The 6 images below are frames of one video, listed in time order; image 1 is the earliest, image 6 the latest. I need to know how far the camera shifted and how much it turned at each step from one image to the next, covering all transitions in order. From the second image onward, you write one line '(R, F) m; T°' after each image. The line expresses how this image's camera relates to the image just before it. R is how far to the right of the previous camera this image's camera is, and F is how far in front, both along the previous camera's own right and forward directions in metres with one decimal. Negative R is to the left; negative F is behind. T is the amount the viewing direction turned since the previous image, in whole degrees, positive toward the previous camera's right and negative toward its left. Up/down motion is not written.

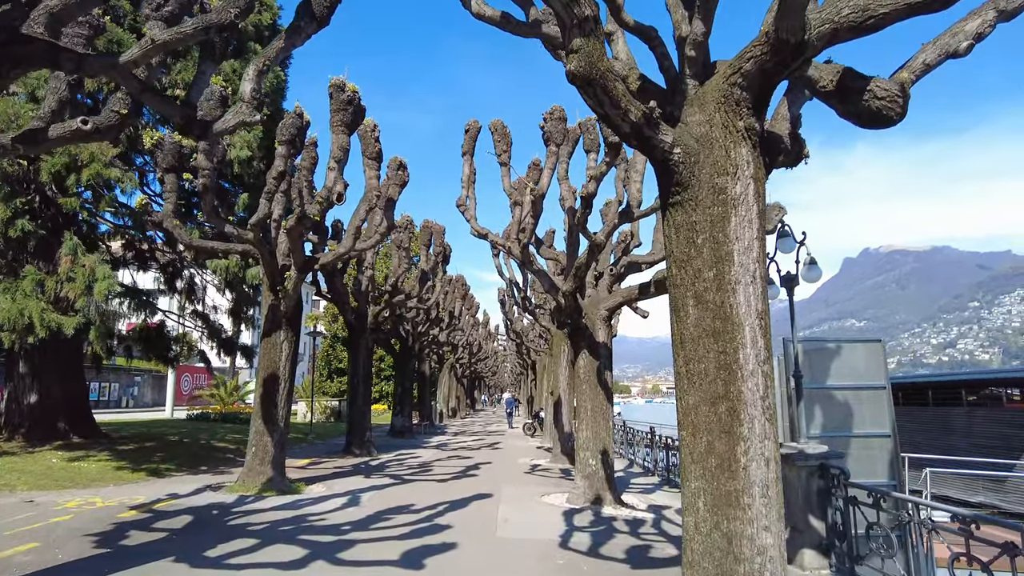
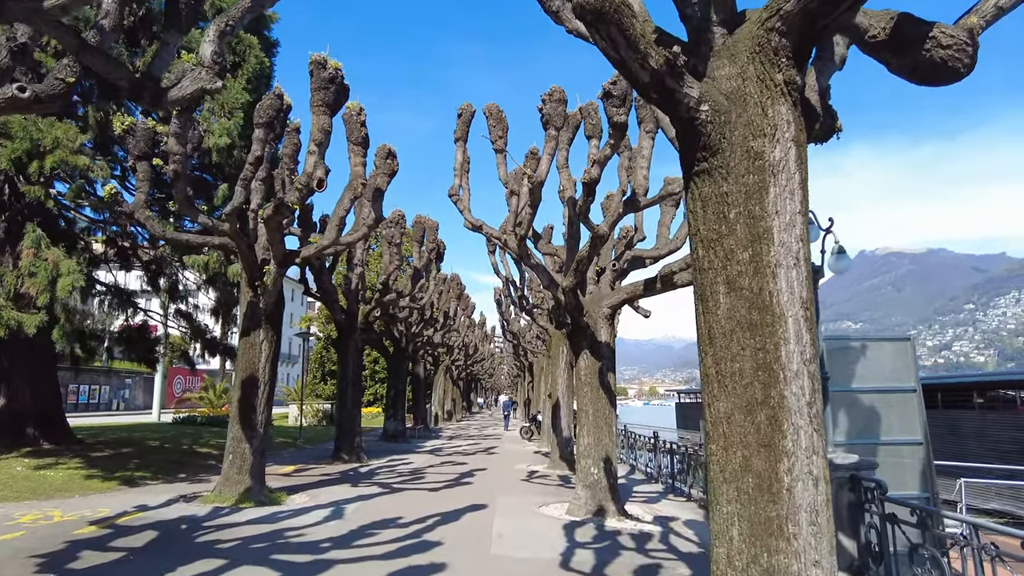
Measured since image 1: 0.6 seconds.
(0.0, +0.8) m; 0°
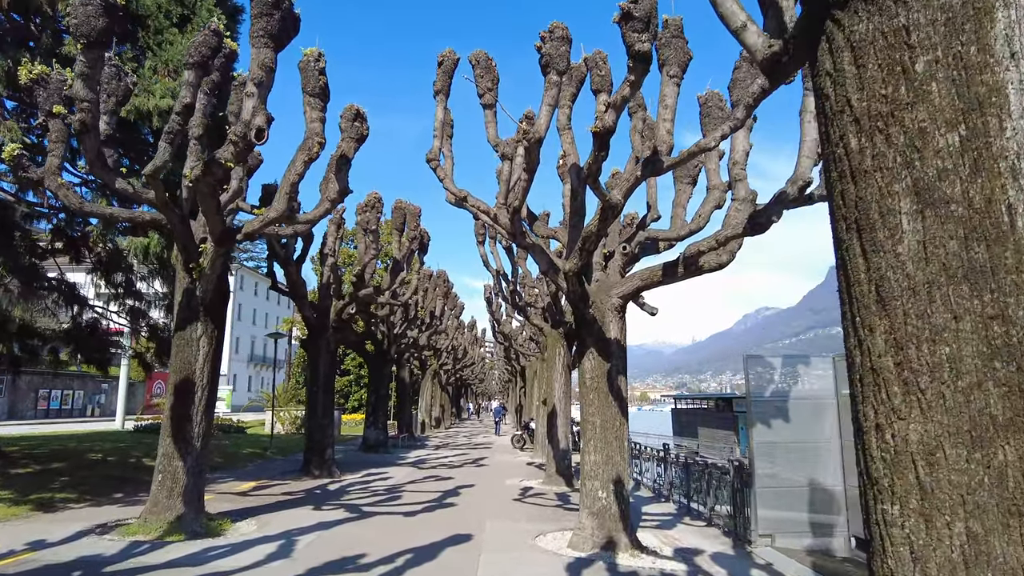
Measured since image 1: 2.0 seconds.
(0.0, +1.9) m; +1°
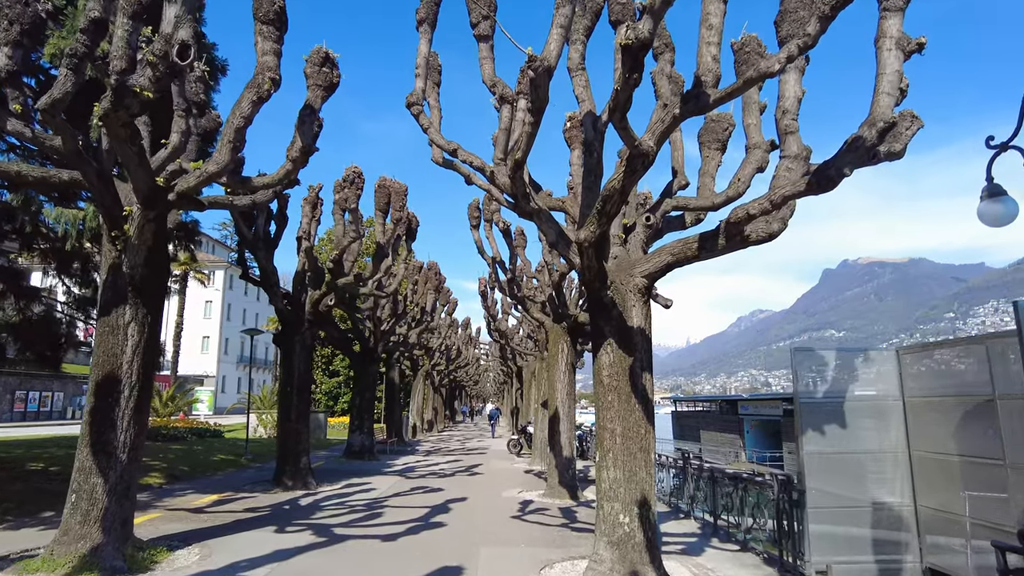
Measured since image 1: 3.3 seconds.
(-0.1, +1.7) m; 0°
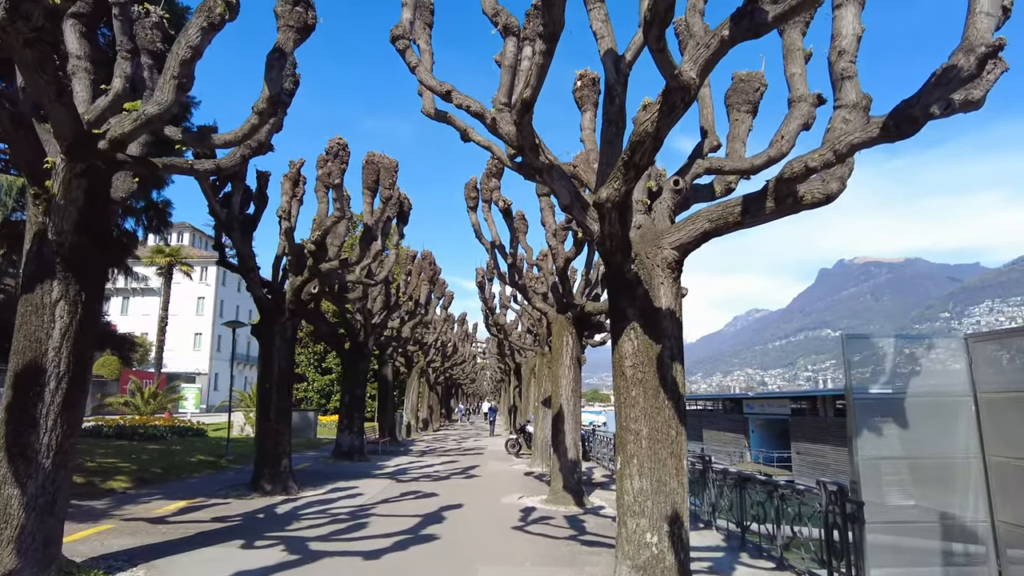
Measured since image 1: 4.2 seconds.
(-0.1, +1.2) m; 0°
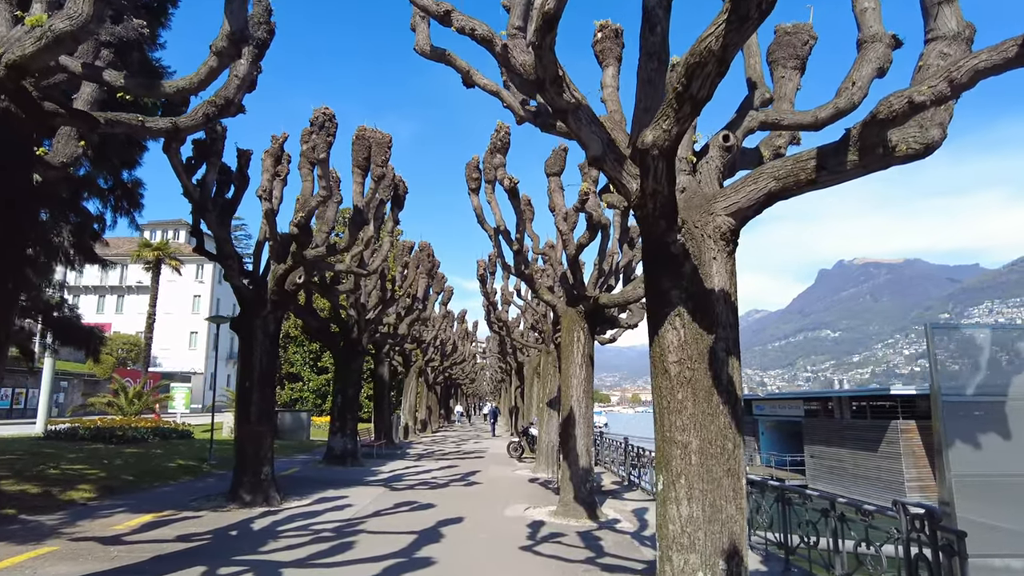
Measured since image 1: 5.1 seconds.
(-0.1, +1.3) m; 0°
